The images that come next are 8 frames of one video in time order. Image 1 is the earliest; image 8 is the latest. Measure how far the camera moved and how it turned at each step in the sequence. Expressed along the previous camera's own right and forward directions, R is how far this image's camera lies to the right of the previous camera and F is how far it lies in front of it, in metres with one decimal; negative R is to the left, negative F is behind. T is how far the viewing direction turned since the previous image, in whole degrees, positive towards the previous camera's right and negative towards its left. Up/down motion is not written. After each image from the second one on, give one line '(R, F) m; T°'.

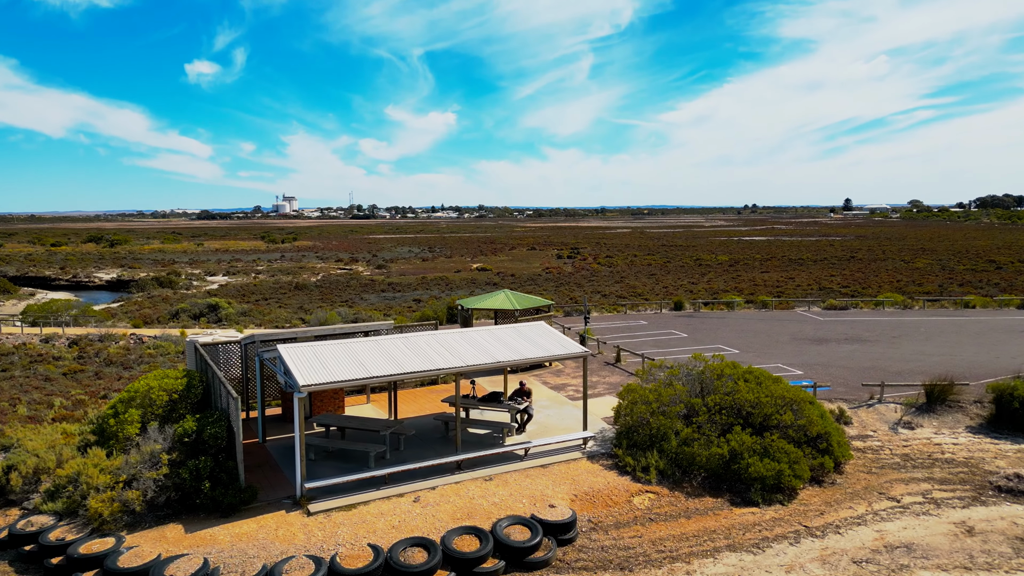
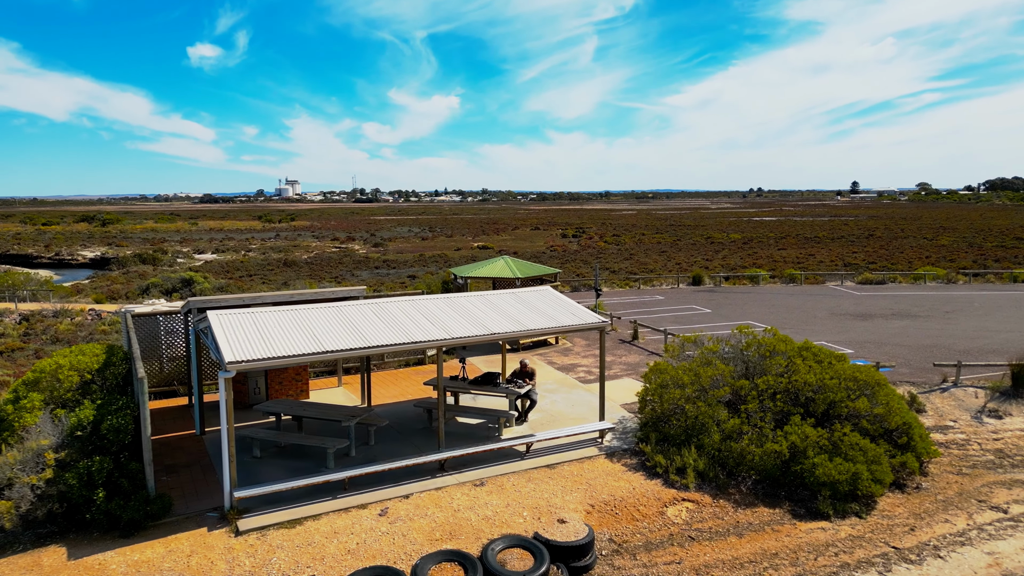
(+0.1, +2.3) m; 0°
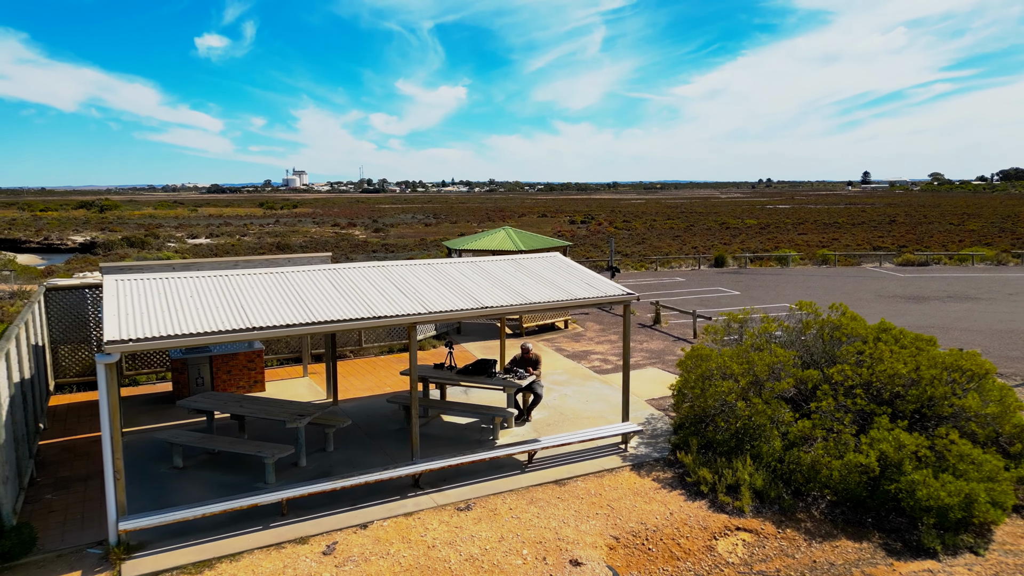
(+0.1, +2.0) m; -1°
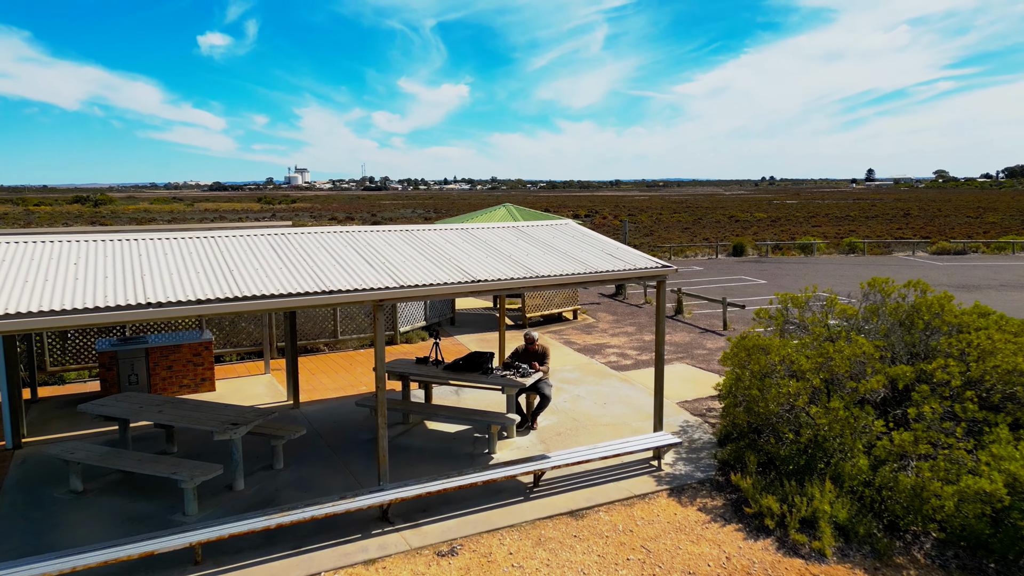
(0.0, +1.5) m; 0°
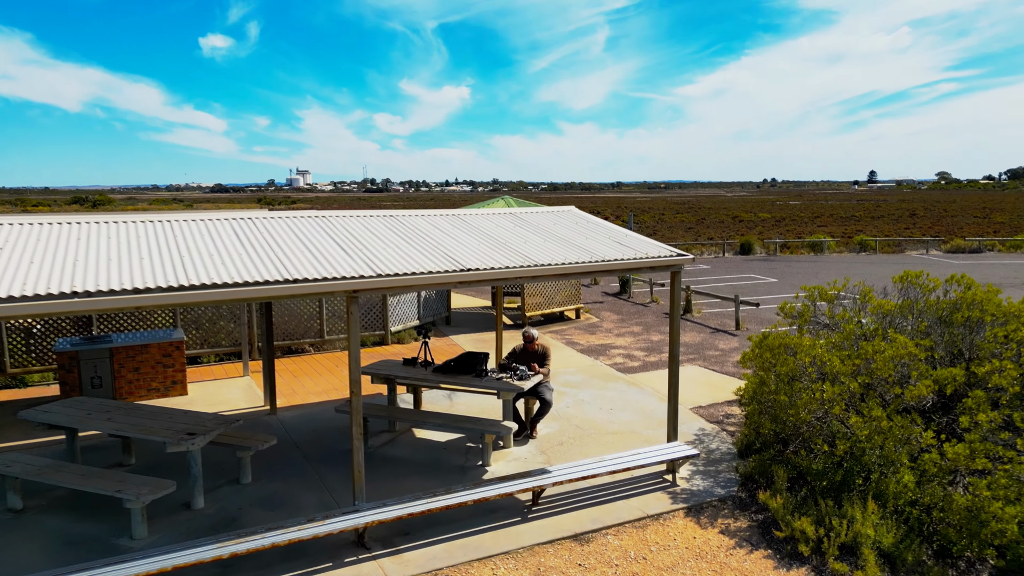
(0.0, +0.6) m; 0°
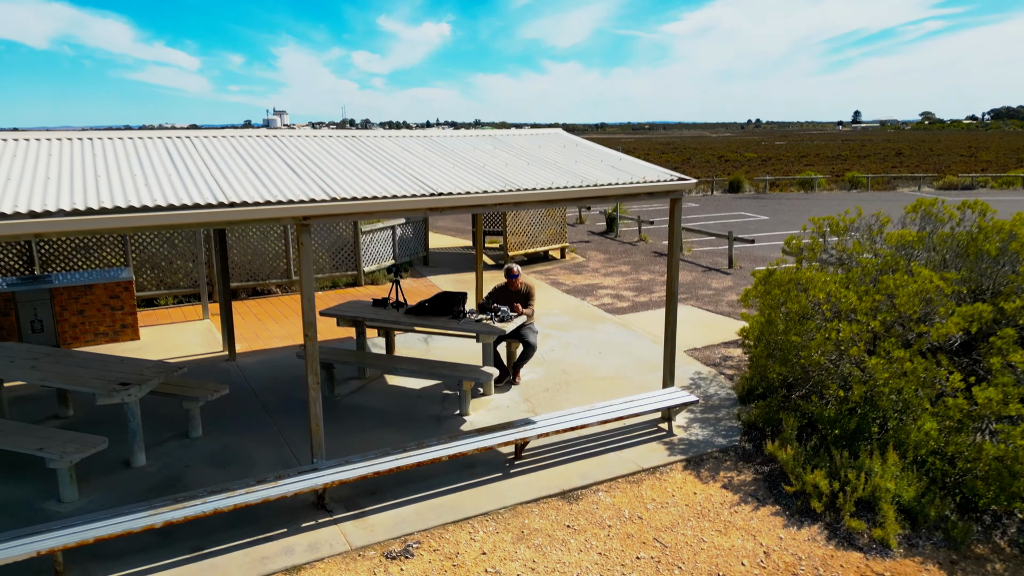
(0.0, +0.5) m; +1°
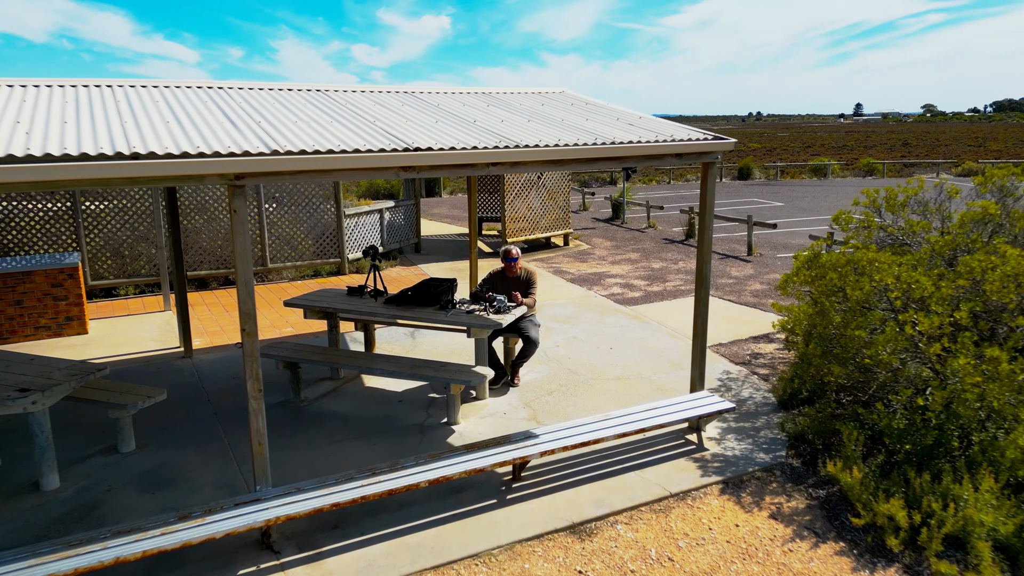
(0.0, +0.7) m; 0°
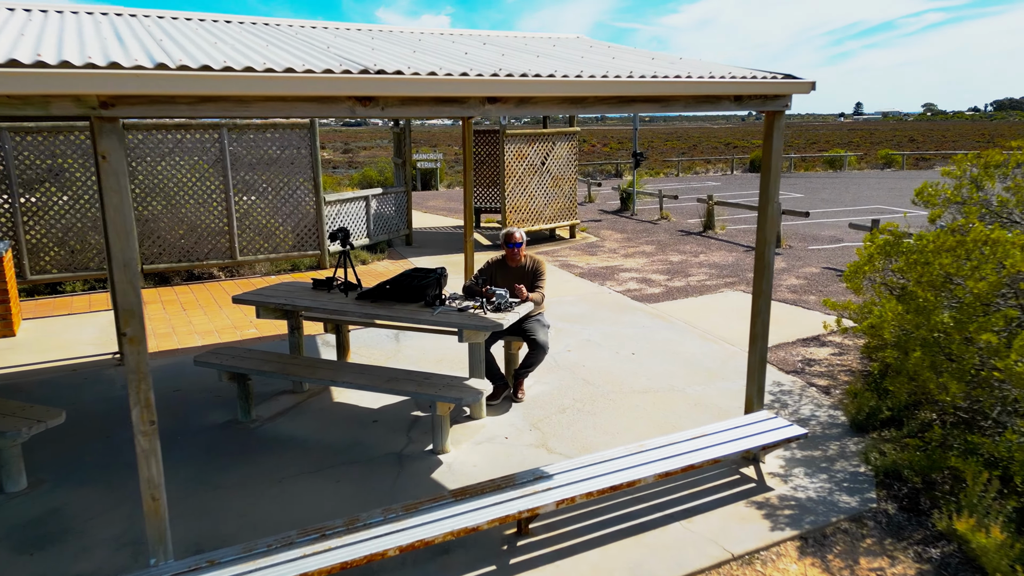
(0.0, +0.8) m; 0°
